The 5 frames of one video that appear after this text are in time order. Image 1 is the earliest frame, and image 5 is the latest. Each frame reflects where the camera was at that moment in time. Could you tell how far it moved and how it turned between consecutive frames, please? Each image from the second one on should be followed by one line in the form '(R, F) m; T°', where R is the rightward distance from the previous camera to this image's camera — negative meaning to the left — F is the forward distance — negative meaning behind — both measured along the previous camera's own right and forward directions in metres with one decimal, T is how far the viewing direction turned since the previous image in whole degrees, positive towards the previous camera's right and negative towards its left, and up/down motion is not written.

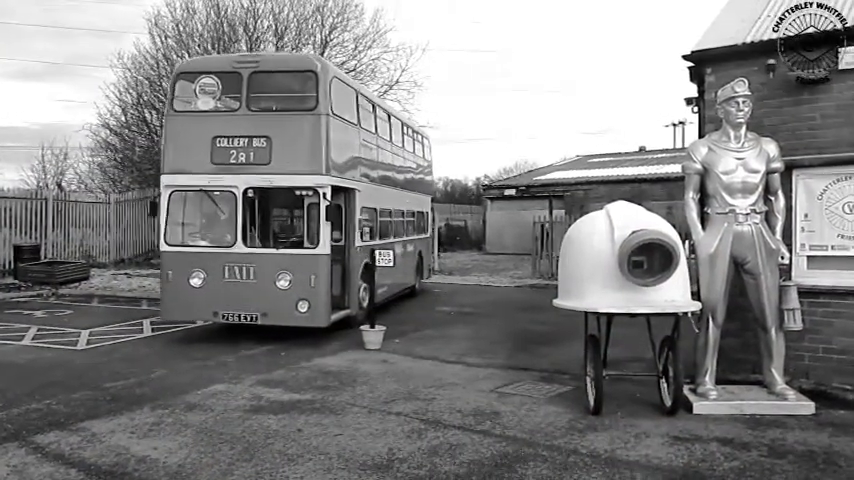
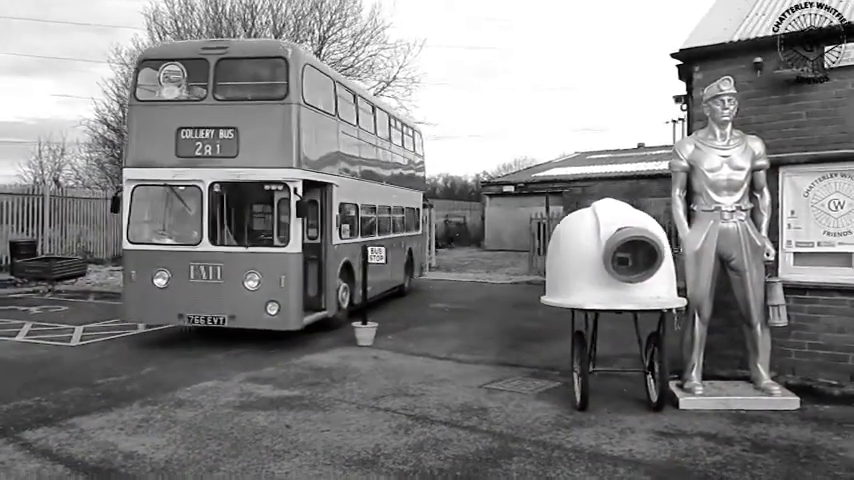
(+0.1, 0.0) m; 0°
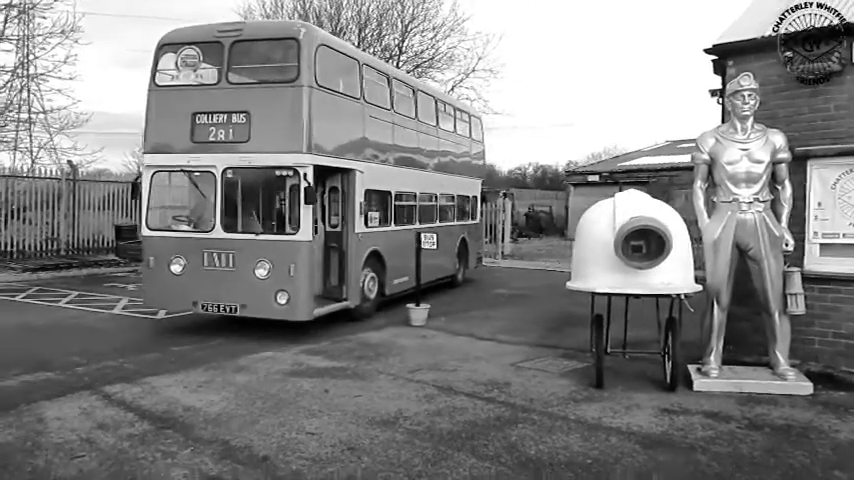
(+0.6, -0.6) m; -7°
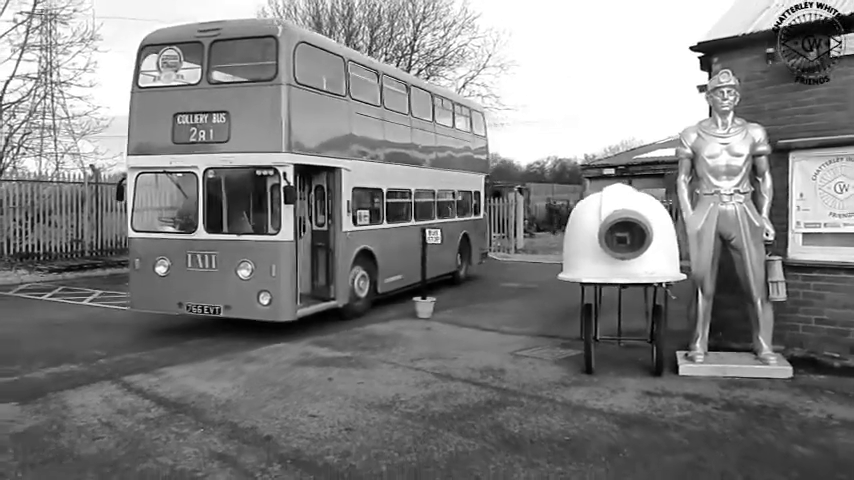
(+0.3, -0.4) m; -2°
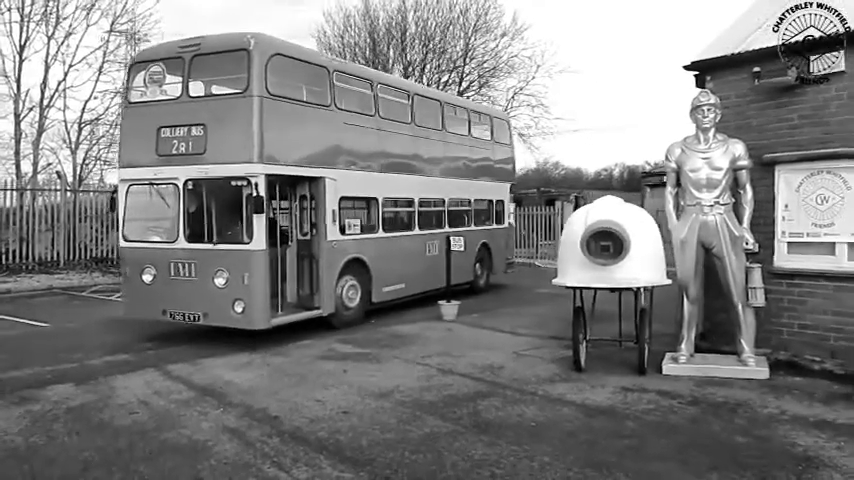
(+0.8, -0.8) m; -5°
